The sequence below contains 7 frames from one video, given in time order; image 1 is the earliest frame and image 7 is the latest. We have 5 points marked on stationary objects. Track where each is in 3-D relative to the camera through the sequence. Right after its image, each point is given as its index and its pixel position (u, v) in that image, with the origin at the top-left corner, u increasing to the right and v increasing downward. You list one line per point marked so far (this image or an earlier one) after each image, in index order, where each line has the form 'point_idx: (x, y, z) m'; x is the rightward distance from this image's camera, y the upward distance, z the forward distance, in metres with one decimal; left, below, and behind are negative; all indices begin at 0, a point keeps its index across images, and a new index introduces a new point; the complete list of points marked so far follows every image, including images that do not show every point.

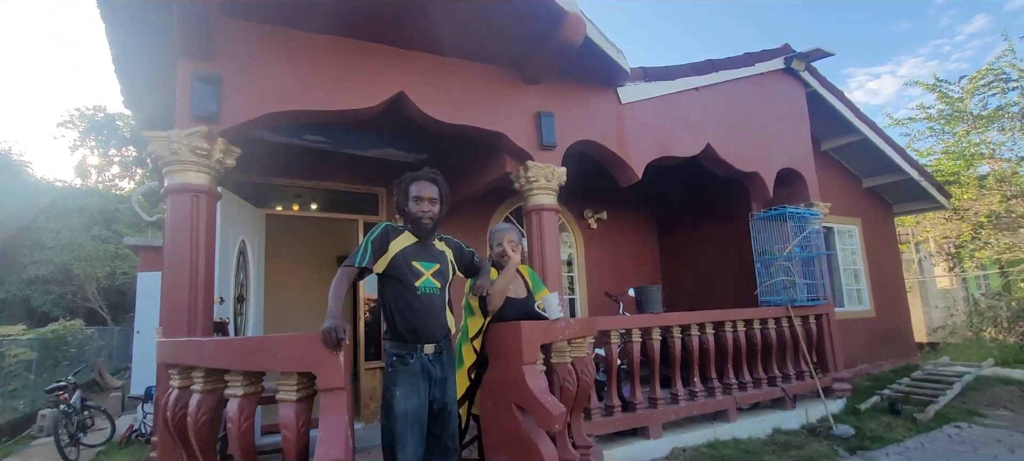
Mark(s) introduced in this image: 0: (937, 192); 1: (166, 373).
0: (+6.0, +0.6, +8.2) m
1: (-1.7, -0.7, +2.9) m
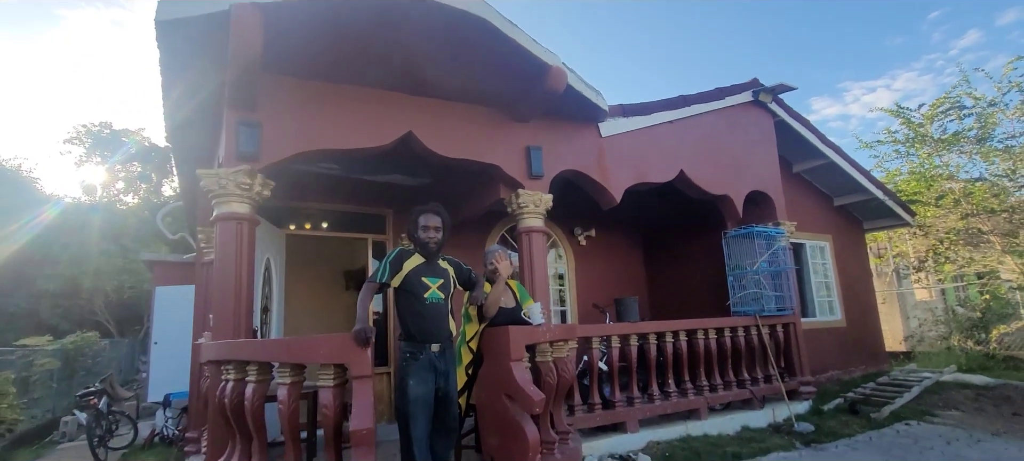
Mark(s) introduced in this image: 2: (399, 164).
0: (+5.9, +0.3, +8.9) m
1: (-1.8, -0.8, +3.5) m
2: (-1.0, +0.6, +5.2) m
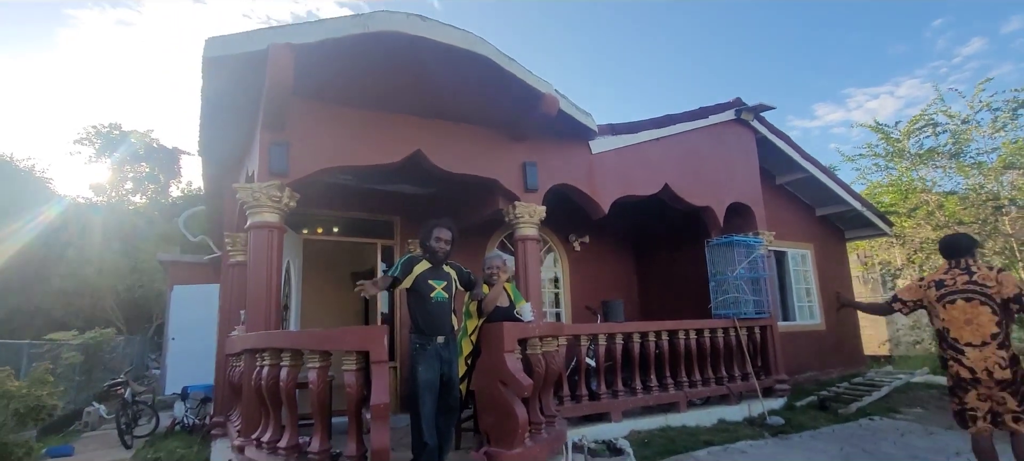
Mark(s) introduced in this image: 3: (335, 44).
0: (+5.9, +0.2, +9.4) m
1: (-1.8, -0.9, +4.0) m
2: (-1.0, +0.5, +5.7) m
3: (-1.2, +1.3, +4.0) m
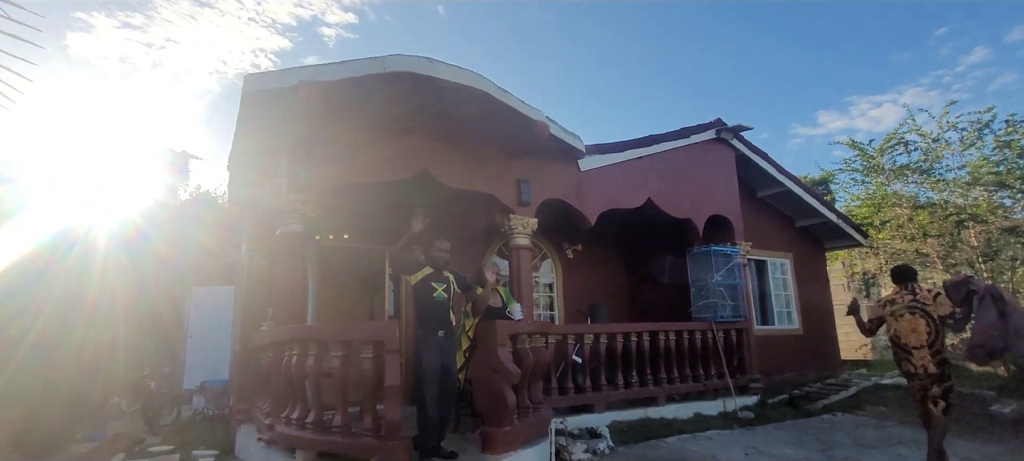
0: (+5.9, 0.0, +10.0) m
1: (-1.9, -1.0, +4.7) m
2: (-1.1, +0.4, +6.3) m
3: (-1.3, +1.2, +4.6) m
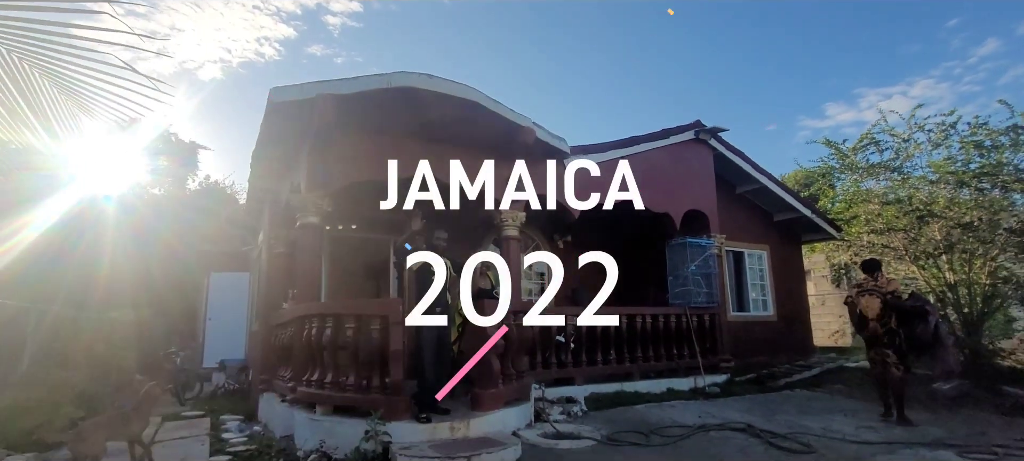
0: (+5.8, +0.1, +10.7) m
1: (-2.0, -0.9, +5.4) m
2: (-1.2, +0.5, +7.1) m
3: (-1.4, +1.3, +5.3) m
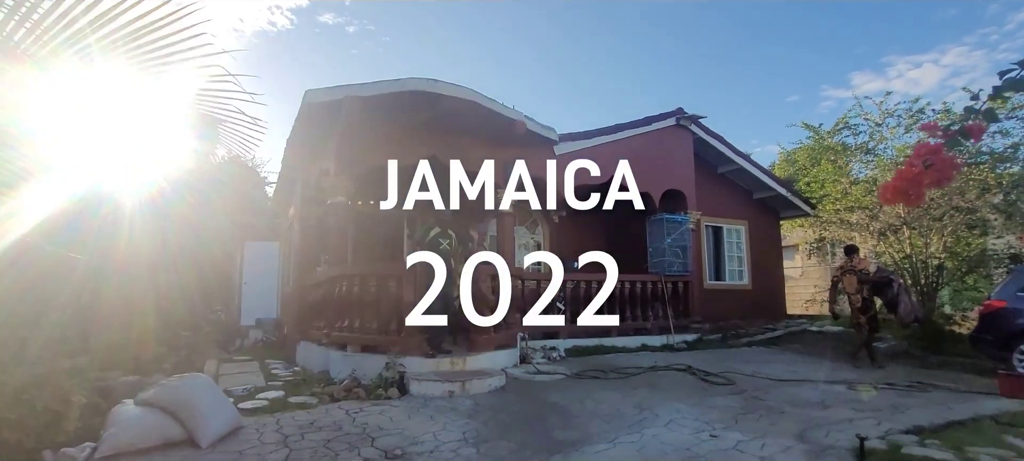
0: (+5.8, +0.5, +11.7) m
1: (-2.1, -0.6, +6.7) m
2: (-1.2, +0.9, +8.3) m
3: (-1.5, +1.5, +6.5) m
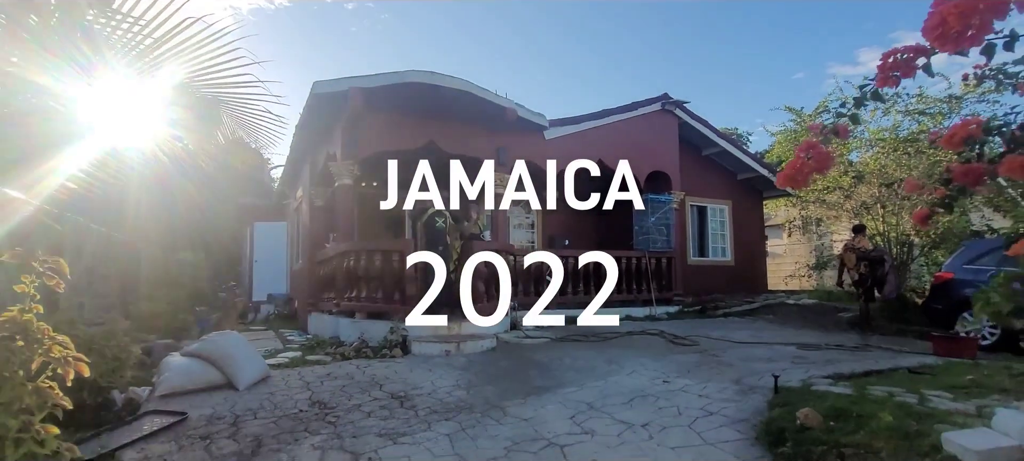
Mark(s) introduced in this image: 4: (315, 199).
0: (+5.7, +1.0, +12.3) m
1: (-2.2, -0.4, +7.4) m
2: (-1.3, +1.2, +8.9) m
3: (-1.6, +1.8, +7.1) m
4: (-3.1, +0.5, +9.2) m
